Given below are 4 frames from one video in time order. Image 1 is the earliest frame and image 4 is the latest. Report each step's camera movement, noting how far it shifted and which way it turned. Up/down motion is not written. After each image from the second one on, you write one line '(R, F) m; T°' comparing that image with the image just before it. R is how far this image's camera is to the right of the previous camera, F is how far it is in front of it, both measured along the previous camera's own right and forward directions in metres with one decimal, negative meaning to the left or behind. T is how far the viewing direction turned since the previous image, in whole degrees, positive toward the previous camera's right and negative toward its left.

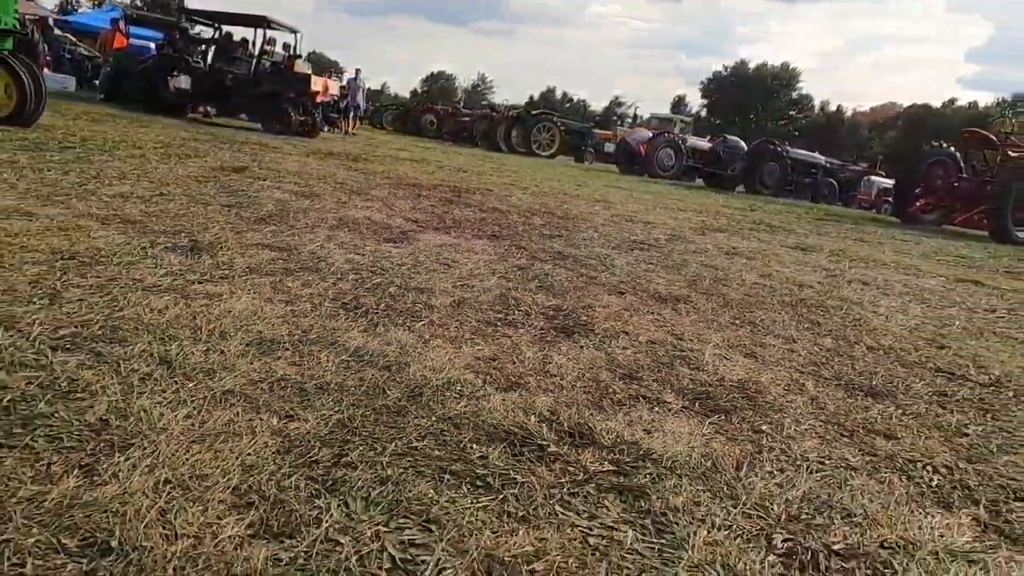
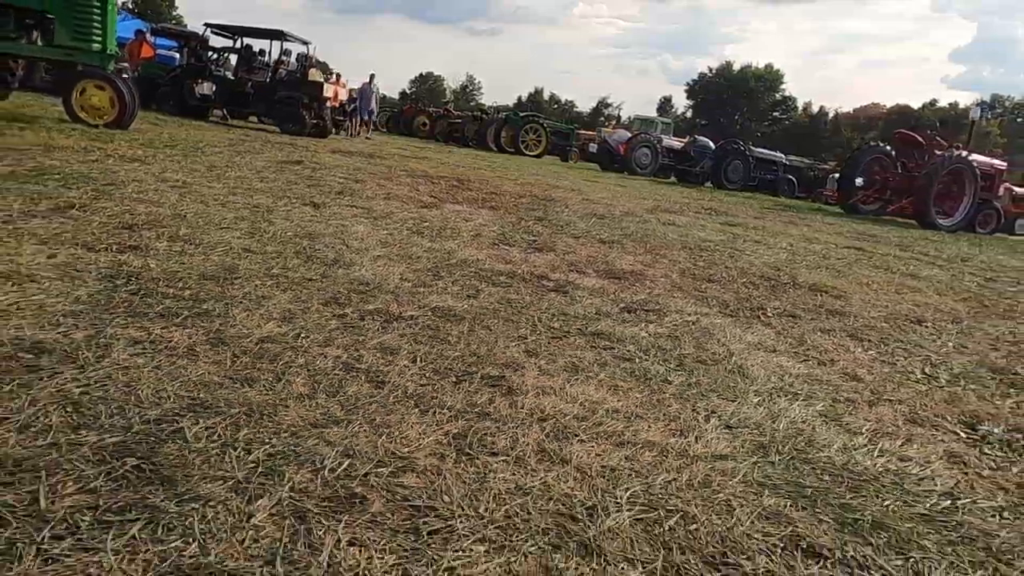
(-0.1, -2.0) m; +1°
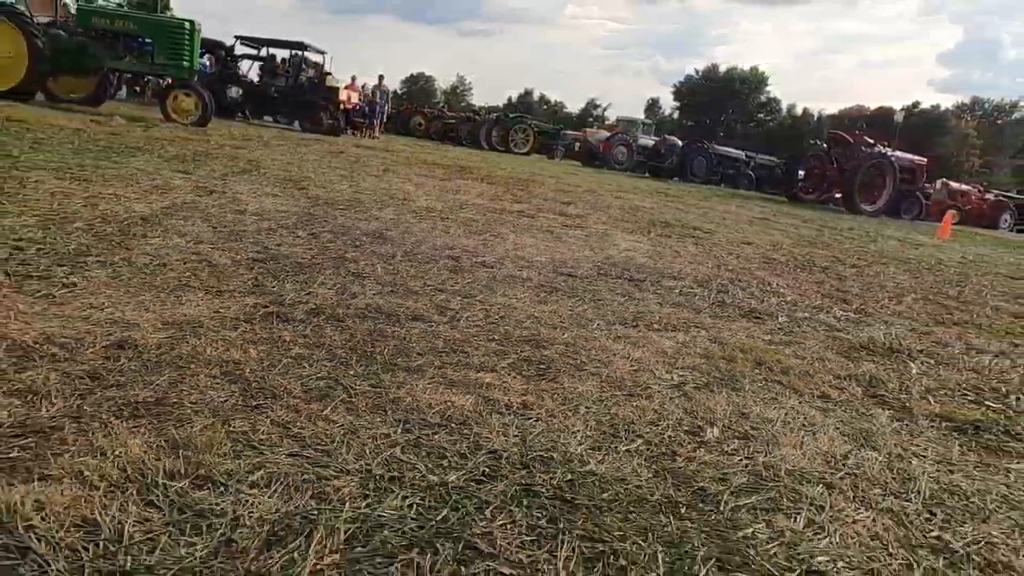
(0.0, -2.8) m; +1°
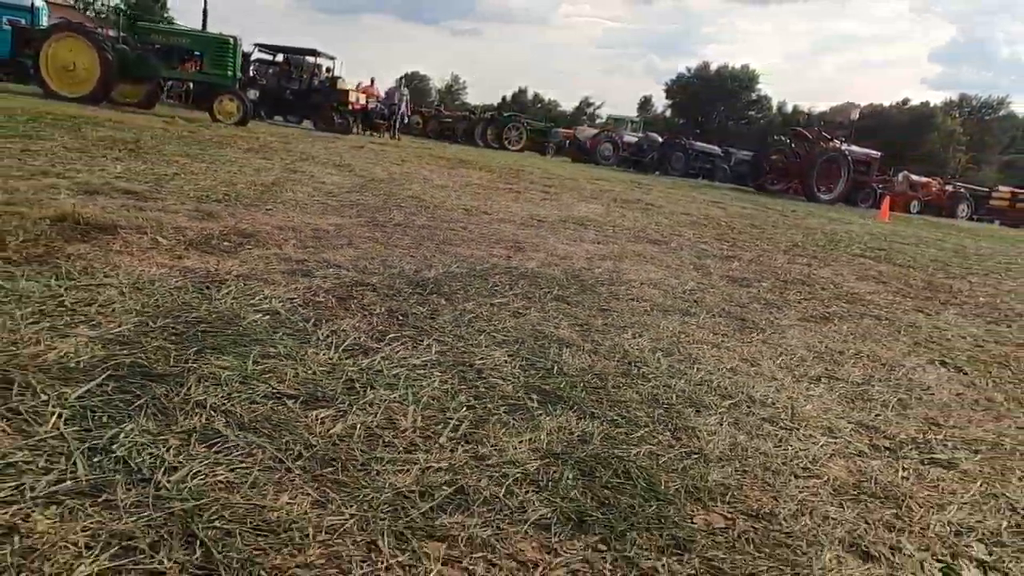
(0.0, -2.1) m; 0°
